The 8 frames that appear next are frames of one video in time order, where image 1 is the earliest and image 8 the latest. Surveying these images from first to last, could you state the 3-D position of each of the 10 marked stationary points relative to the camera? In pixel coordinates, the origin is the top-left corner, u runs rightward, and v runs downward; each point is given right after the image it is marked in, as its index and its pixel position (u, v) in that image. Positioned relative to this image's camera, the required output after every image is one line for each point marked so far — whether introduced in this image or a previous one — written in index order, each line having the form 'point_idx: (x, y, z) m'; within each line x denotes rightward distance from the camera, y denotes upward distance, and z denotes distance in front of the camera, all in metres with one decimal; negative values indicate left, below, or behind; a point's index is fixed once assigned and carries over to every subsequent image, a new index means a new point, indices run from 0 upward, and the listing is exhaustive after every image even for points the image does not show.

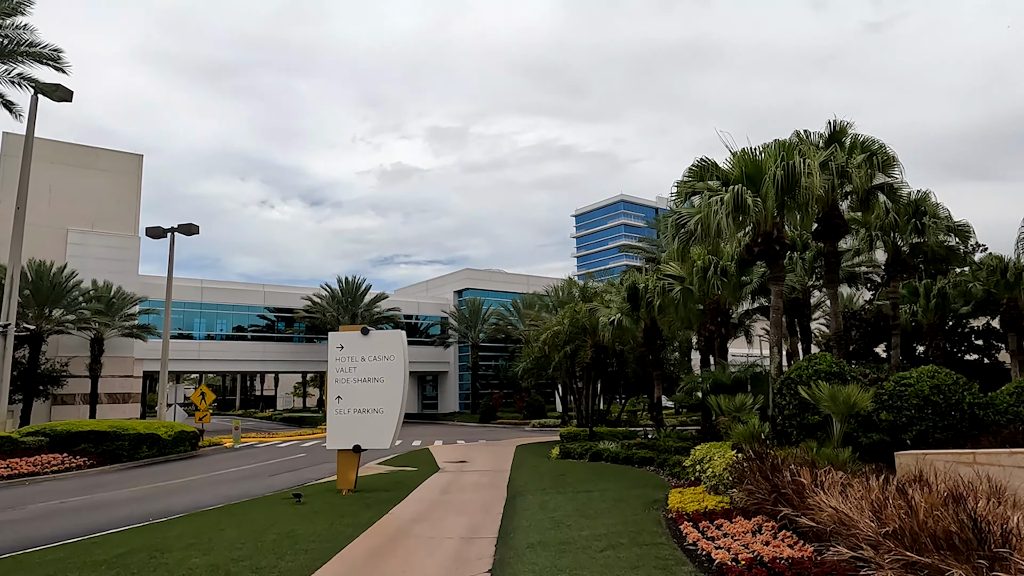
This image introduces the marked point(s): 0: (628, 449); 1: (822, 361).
0: (+3.1, -4.3, +17.7) m
1: (+5.3, -1.3, +11.5) m
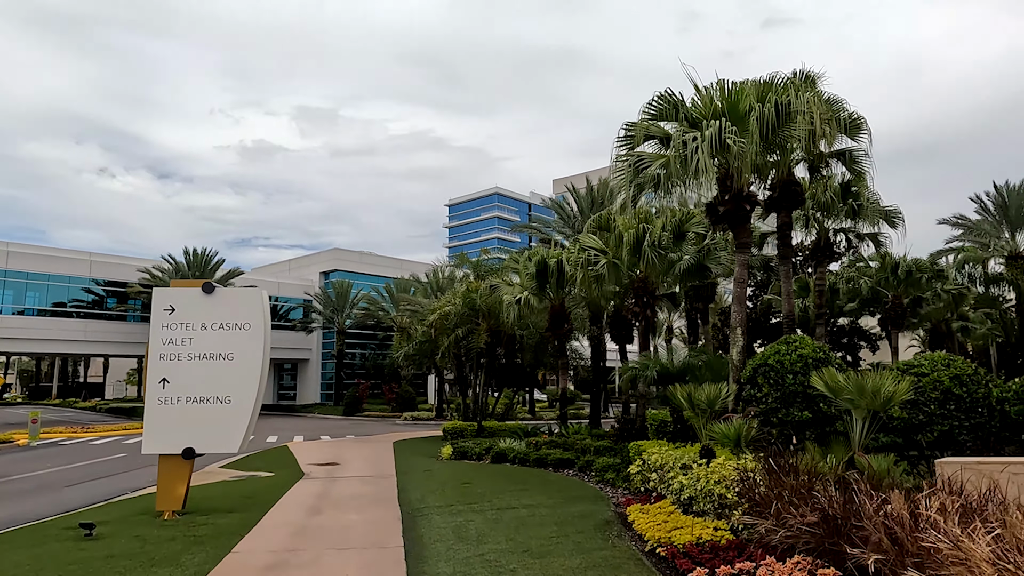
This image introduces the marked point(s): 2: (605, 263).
0: (+0.6, -3.6, +15.0) m
1: (+4.1, -0.8, +9.3) m
2: (+2.2, +0.6, +15.3) m
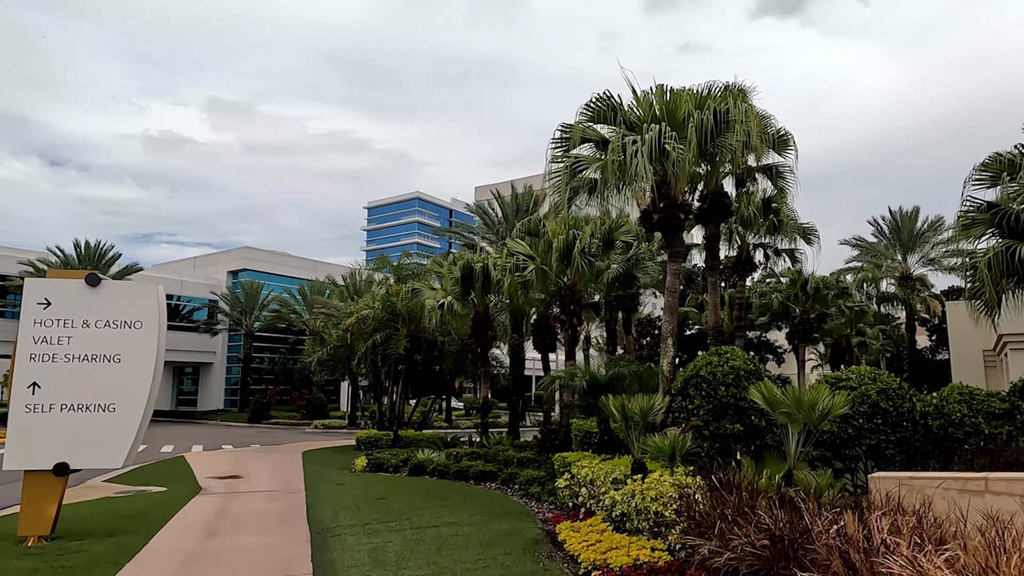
0: (-1.2, -3.7, +14.4) m
1: (+3.1, -1.0, +9.2) m
2: (+0.5, +0.4, +14.9) m
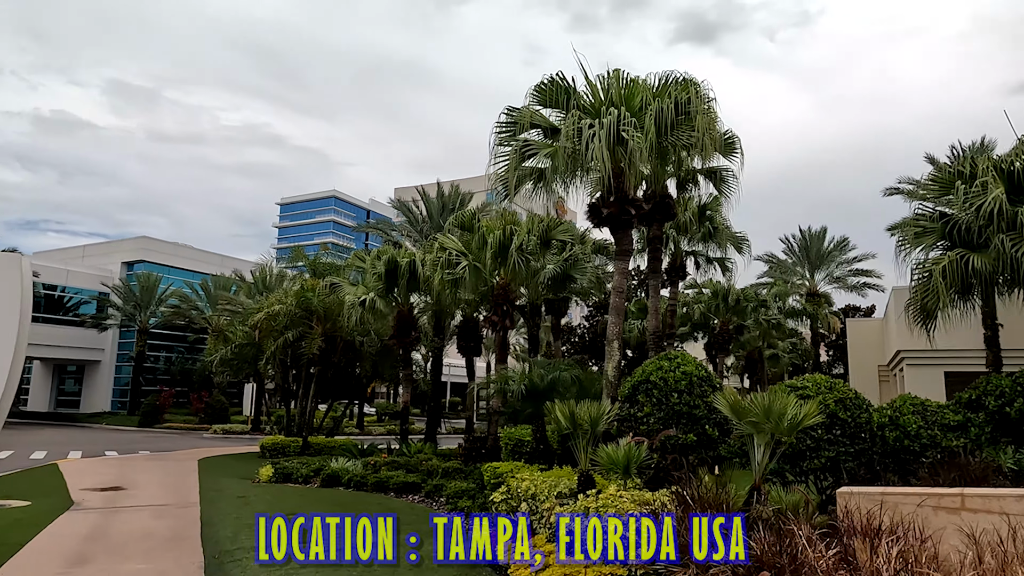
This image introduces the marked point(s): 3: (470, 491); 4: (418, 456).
0: (-2.7, -3.6, +13.2) m
1: (+2.3, -1.0, +8.6) m
2: (-1.0, +0.5, +14.0) m
3: (-0.6, -3.3, +10.6) m
4: (-2.0, -3.6, +14.2) m
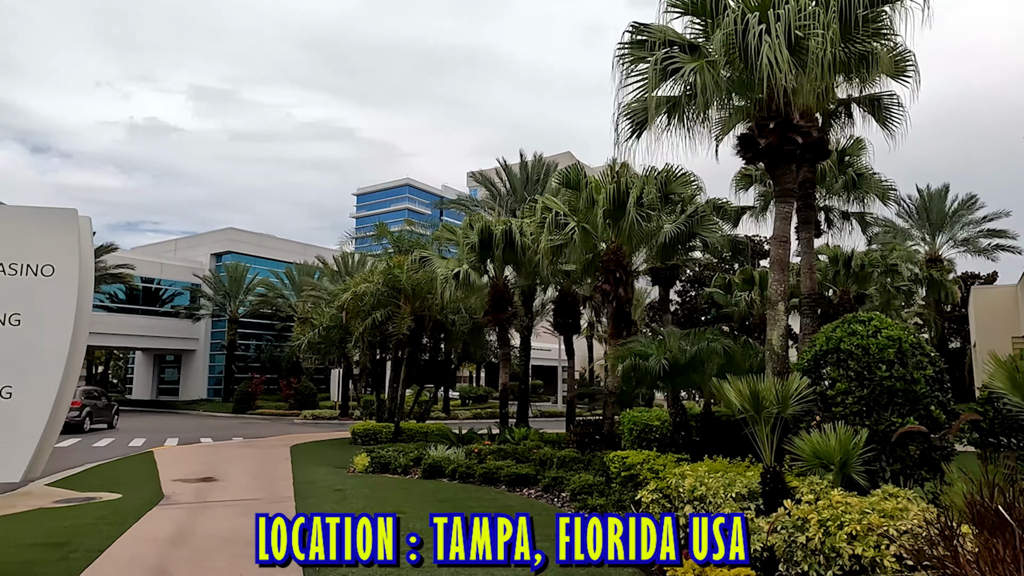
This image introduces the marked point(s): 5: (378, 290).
0: (-0.6, -3.0, +11.8) m
1: (+3.8, -0.4, +6.7) m
2: (+1.1, +1.1, +12.3) m
3: (+1.2, -2.7, +9.0) m
4: (+0.2, -3.0, +12.7) m
5: (-3.6, 0.0, +18.0) m
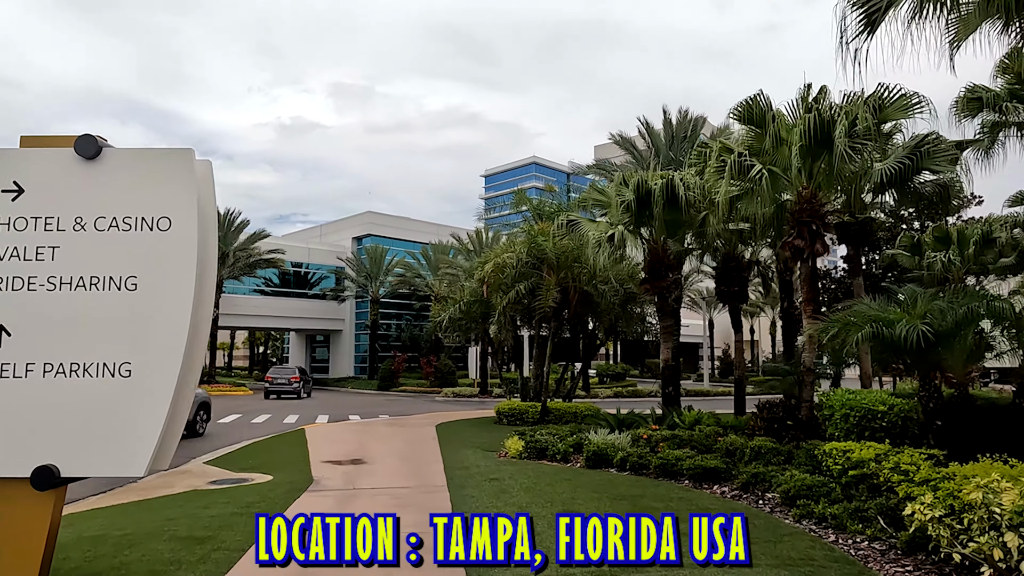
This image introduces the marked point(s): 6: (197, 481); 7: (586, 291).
0: (+2.2, -2.4, +10.2) m
1: (+5.4, +0.2, +4.2) m
2: (+3.8, +1.8, +10.3) m
3: (+3.3, -2.2, +7.1) m
4: (+3.1, -2.3, +10.9) m
5: (+0.2, +0.7, +16.7) m
6: (-5.0, -3.0, +10.4) m
7: (+1.9, -0.1, +16.9) m
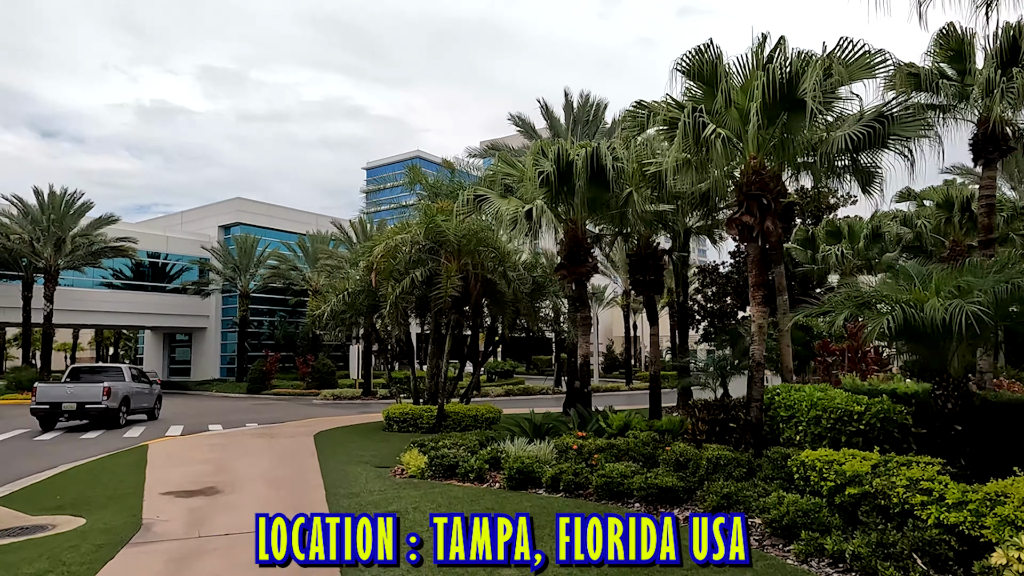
0: (+0.9, -2.2, +8.5) m
1: (+5.2, +0.4, +3.2) m
2: (+2.6, +2.0, +8.8) m
3: (+2.6, -1.9, +5.6) m
4: (+1.7, -2.1, +9.4) m
5: (-2.1, +1.0, +14.6) m
6: (-6.2, -2.7, +7.4) m
7: (-0.5, +0.2, +15.1) m
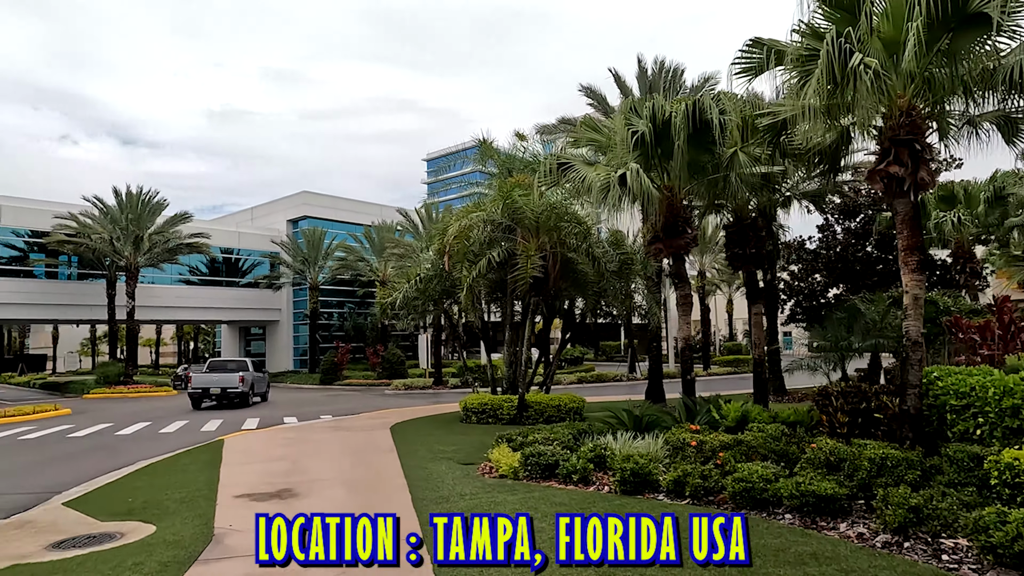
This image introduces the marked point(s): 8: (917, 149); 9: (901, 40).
0: (+2.1, -1.9, +7.2) m
1: (+5.8, +0.7, +1.5) m
2: (+3.7, +2.4, +7.3) m
3: (+3.6, -1.6, +4.2) m
4: (+3.0, -1.7, +8.1) m
5: (-0.4, +1.3, +13.5) m
6: (-5.0, -2.6, +6.8) m
7: (+1.3, +0.6, +13.9) m
8: (+4.6, +1.5, +7.5) m
9: (+4.1, +2.6, +7.1) m
